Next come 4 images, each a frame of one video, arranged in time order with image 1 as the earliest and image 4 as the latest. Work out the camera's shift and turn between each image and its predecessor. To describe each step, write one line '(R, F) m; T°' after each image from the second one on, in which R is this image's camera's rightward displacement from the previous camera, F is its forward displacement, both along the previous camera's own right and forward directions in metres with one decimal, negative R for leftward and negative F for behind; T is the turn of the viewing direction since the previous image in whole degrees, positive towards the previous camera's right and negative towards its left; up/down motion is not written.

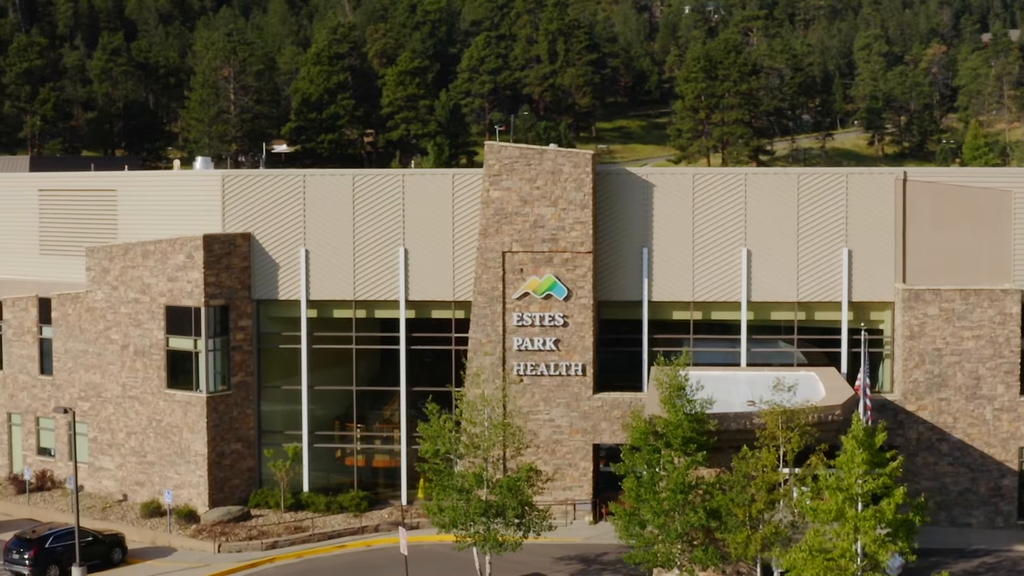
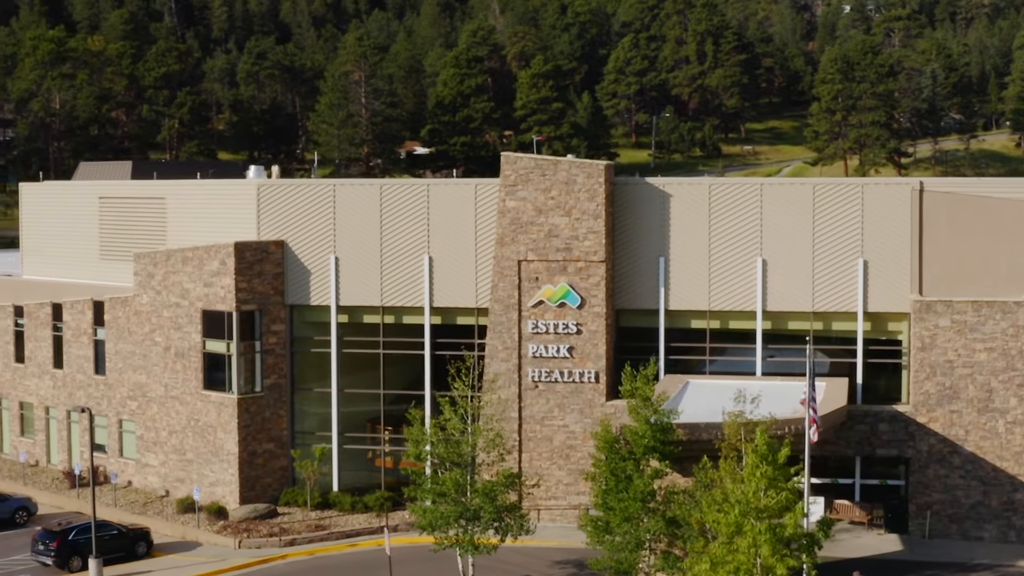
(+4.4, -0.7) m; -6°
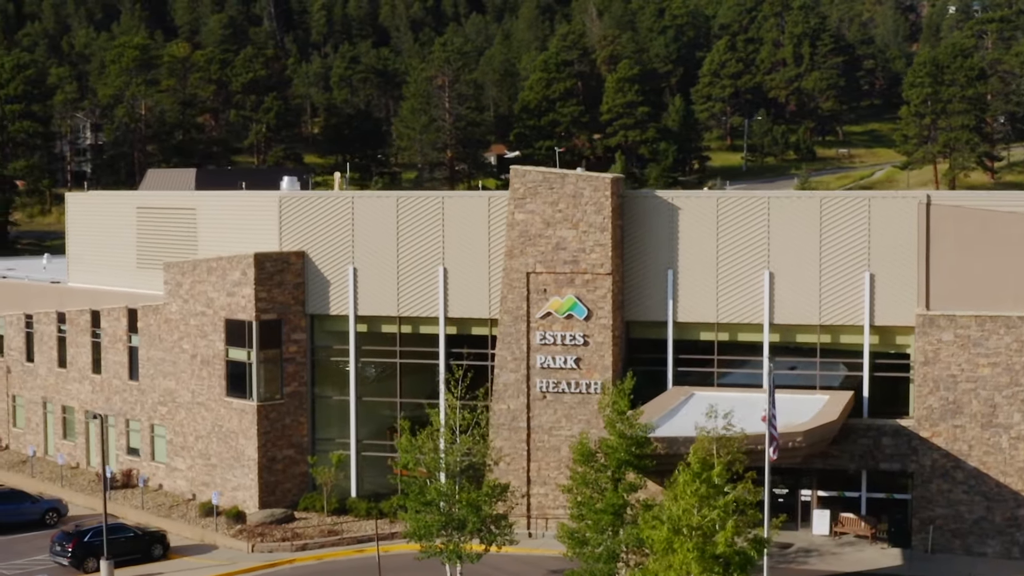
(+3.0, -0.5) m; -4°
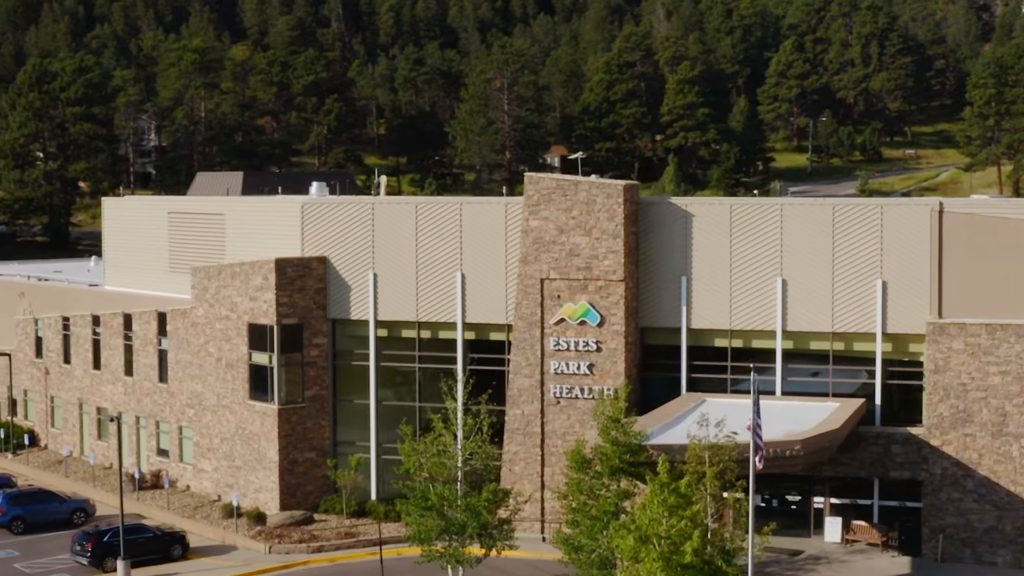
(+1.8, -0.3) m; -3°
